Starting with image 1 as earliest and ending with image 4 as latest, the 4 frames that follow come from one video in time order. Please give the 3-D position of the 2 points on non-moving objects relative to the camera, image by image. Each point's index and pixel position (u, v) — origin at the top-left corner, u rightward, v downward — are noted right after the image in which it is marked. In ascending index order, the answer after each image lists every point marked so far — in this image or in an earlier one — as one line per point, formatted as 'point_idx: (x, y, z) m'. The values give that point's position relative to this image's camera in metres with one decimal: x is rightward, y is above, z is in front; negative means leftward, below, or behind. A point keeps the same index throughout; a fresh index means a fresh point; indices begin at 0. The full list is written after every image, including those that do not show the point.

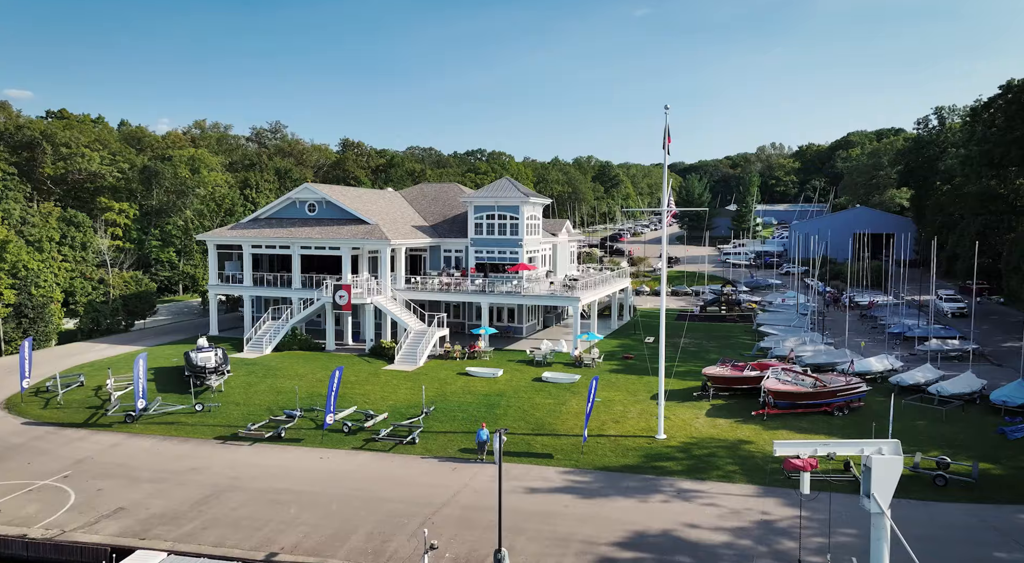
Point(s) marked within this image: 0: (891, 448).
0: (+7.7, -3.4, +15.3) m
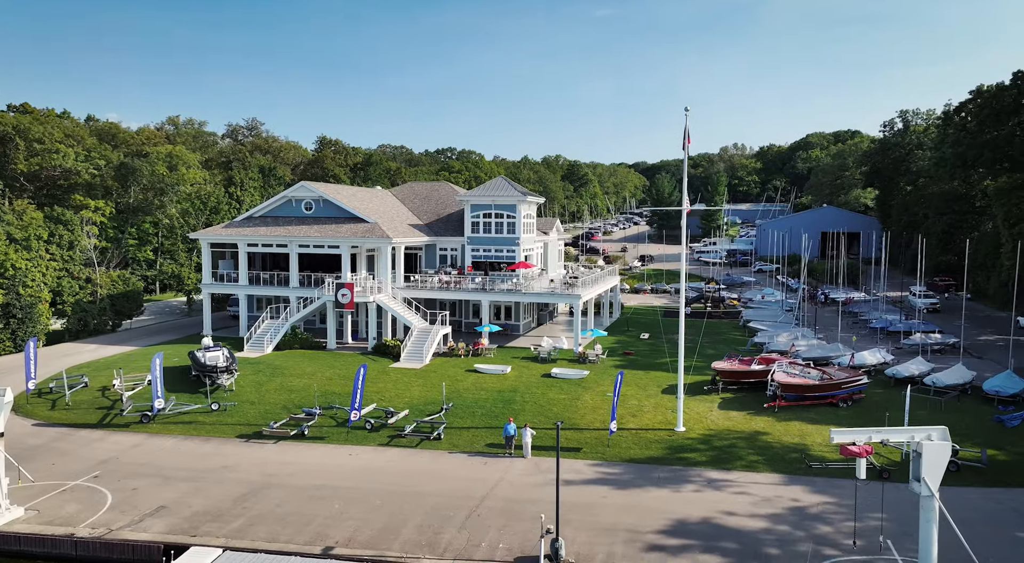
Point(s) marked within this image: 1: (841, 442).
0: (+9.2, -3.3, +16.3) m
1: (+7.1, -3.4, +16.3) m
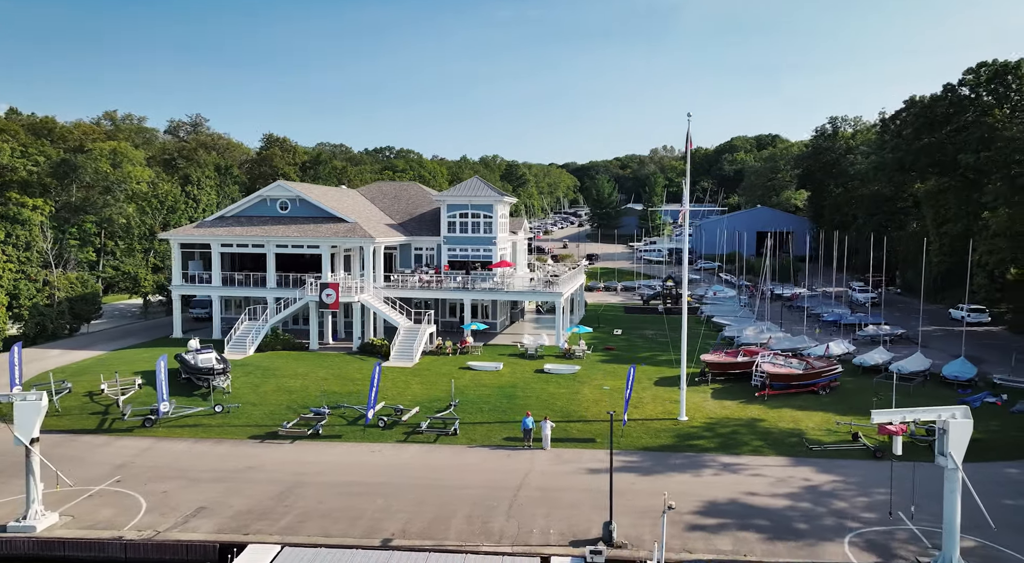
0: (+10.8, -3.2, +18.2) m
1: (+8.7, -3.3, +18.0) m
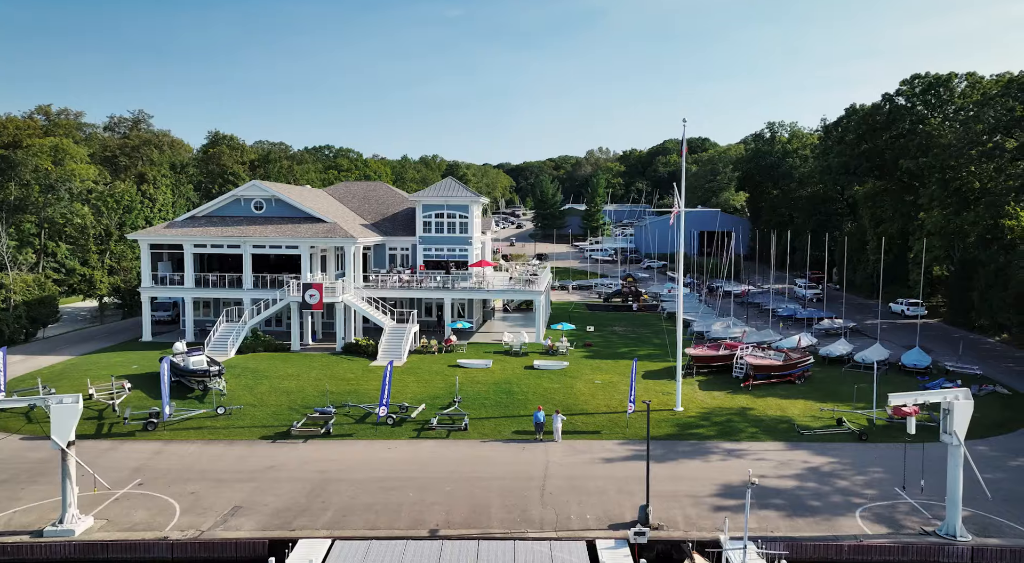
0: (+12.0, -3.0, +20.2) m
1: (+9.9, -3.2, +19.8) m
